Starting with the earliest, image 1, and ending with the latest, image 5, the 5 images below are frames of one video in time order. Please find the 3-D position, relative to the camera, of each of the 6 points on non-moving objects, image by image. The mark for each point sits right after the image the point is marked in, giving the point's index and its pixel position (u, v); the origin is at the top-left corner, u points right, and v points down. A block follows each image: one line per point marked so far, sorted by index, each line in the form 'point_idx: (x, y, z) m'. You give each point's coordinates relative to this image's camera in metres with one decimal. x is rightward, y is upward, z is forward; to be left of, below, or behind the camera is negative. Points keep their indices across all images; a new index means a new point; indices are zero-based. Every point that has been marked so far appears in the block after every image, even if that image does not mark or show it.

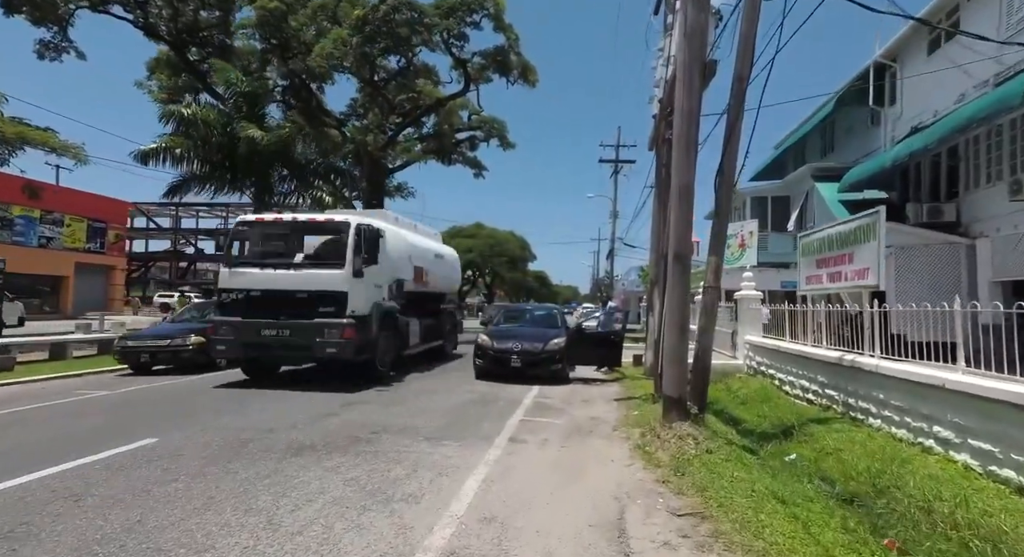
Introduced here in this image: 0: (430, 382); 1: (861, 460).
0: (-1.6, -2.0, +11.2) m
1: (+4.1, -2.1, +6.9) m
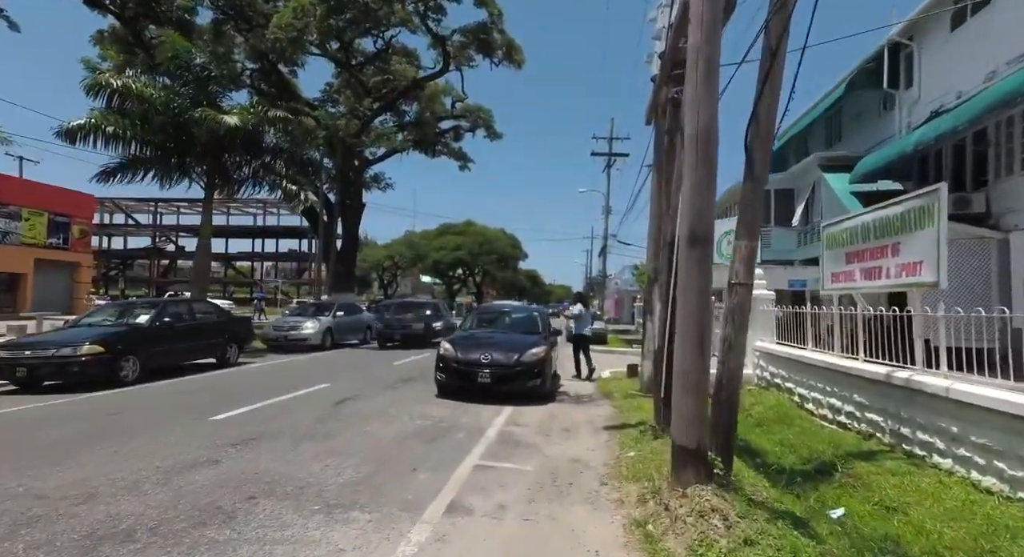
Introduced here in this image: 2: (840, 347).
0: (-2.1, -1.9, +9.1) m
1: (+3.6, -2.1, +4.9) m
2: (+5.2, -1.1, +9.3) m
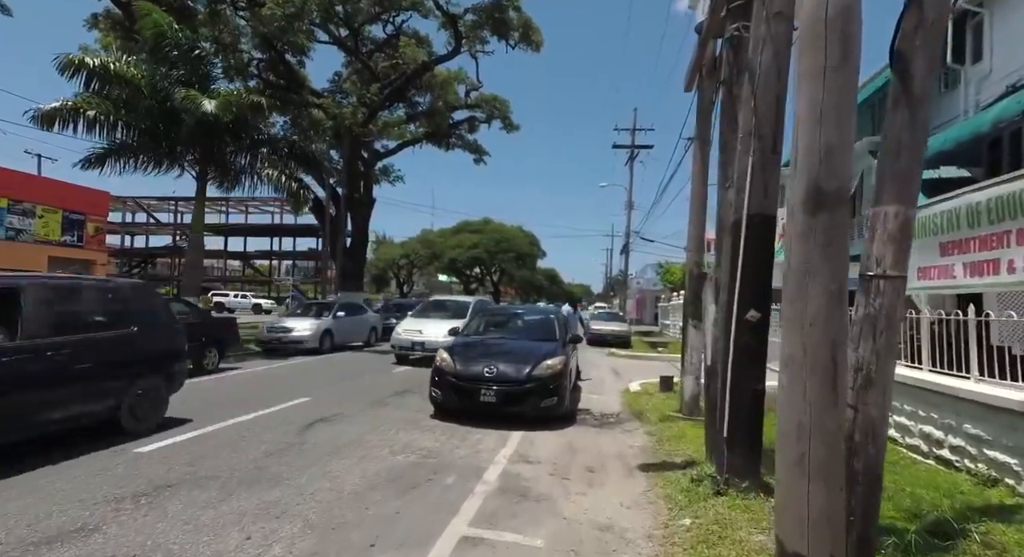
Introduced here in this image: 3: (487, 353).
0: (-1.9, -1.8, +7.4) m
1: (+3.6, -2.0, +3.0) m
2: (+5.3, -1.0, +7.4) m
3: (-0.4, -1.0, +8.1) m
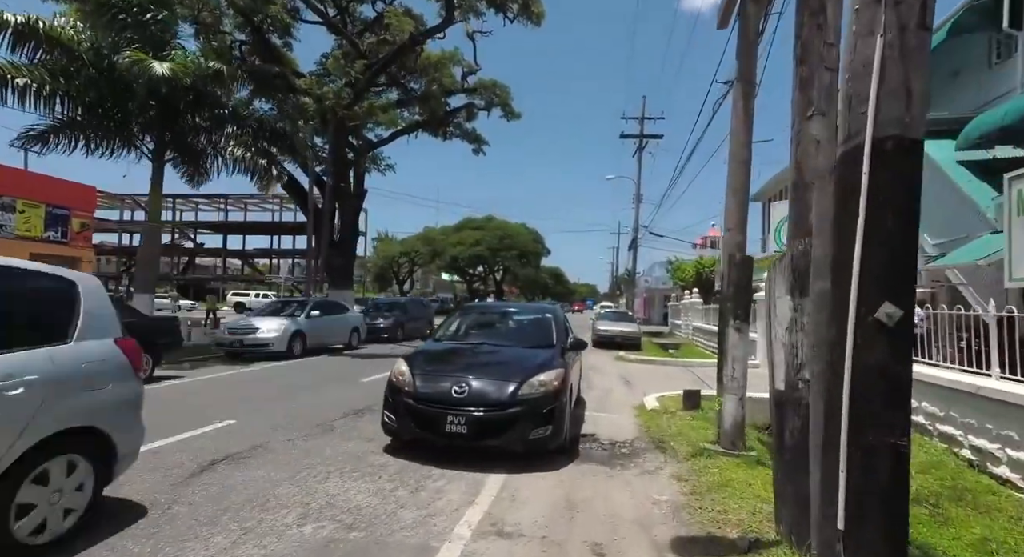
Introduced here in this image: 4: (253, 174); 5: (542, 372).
0: (-2.1, -1.7, +5.4) m
1: (+3.4, -1.9, +1.0) m
2: (+5.1, -0.9, +5.3) m
3: (-0.6, -0.9, +6.1) m
4: (-7.5, +3.0, +16.8) m
5: (+0.3, -0.9, +6.1) m
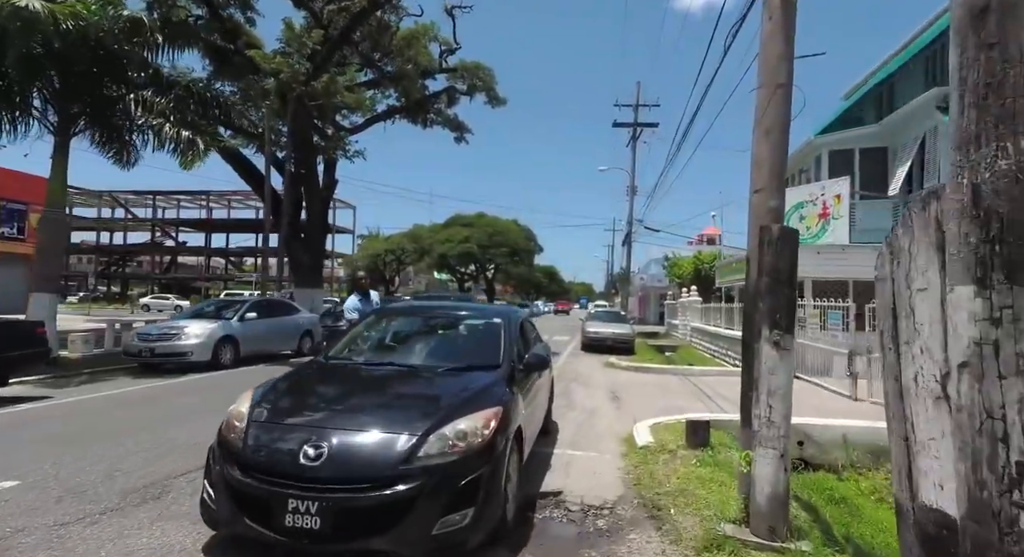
0: (-2.7, -1.6, +3.1) m
1: (+2.8, -1.8, -1.3) m
2: (+4.5, -0.8, +3.0) m
3: (-1.2, -0.8, +3.8) m
4: (-8.2, +3.1, +14.4) m
5: (-0.3, -0.9, +3.8) m
